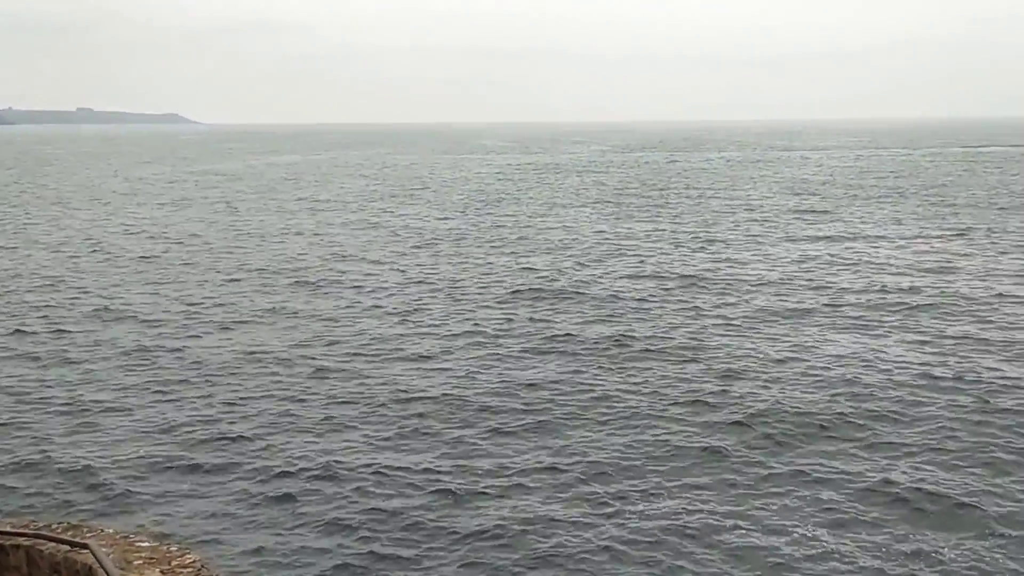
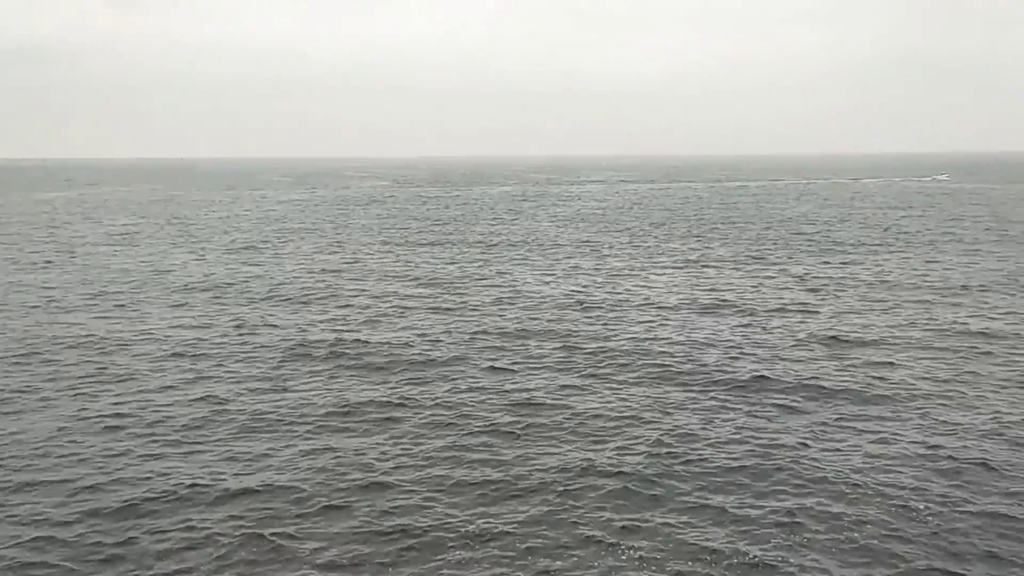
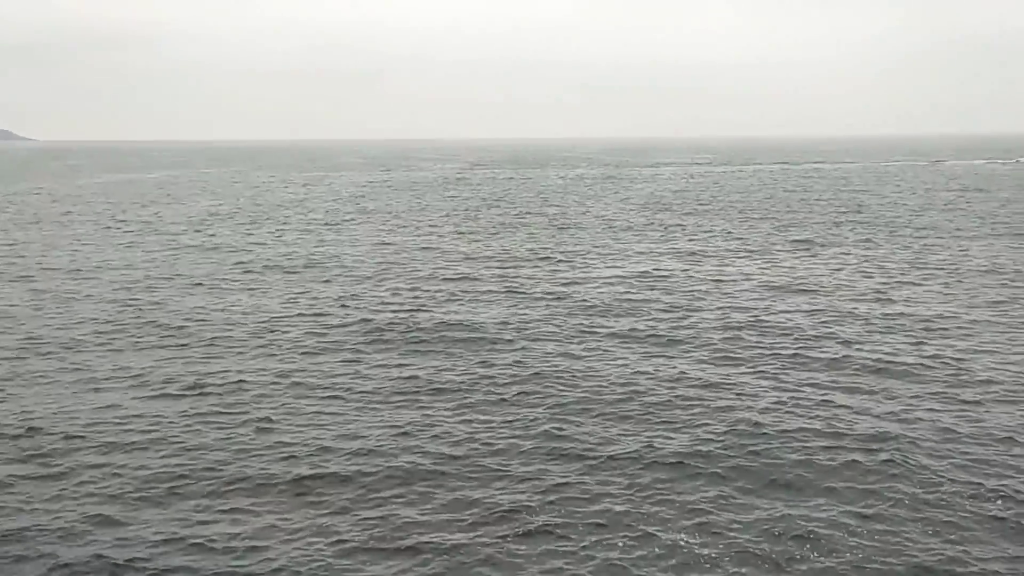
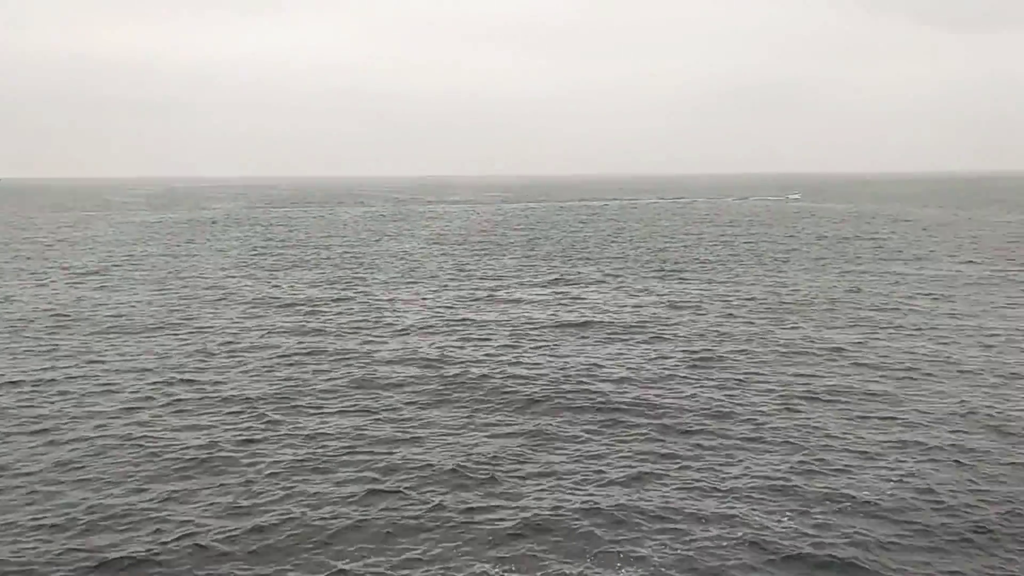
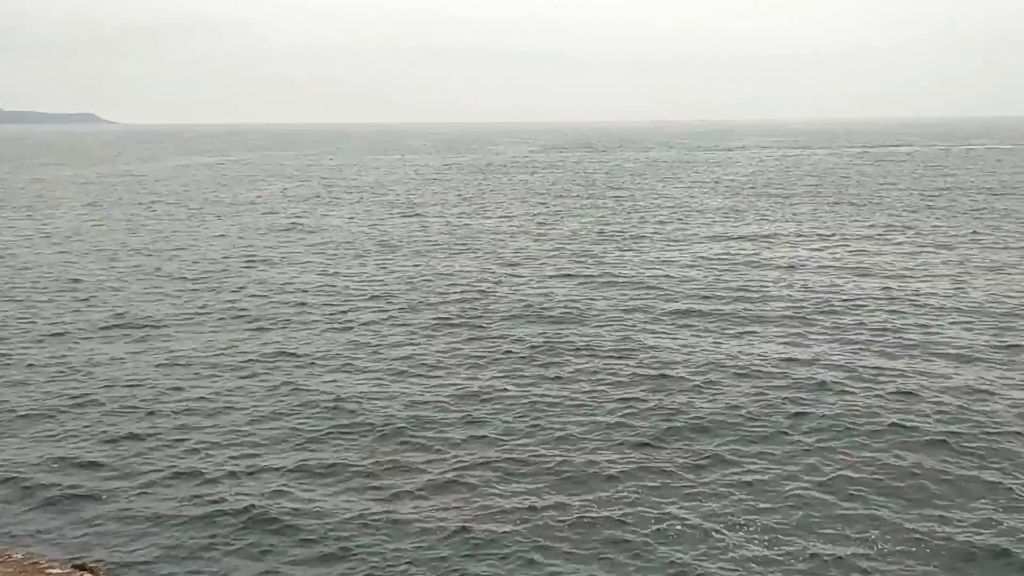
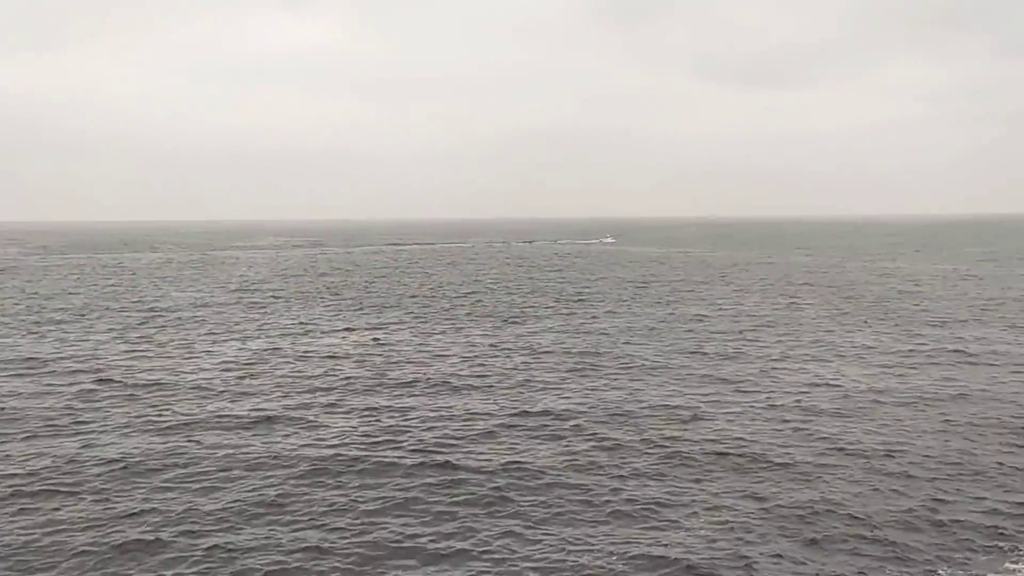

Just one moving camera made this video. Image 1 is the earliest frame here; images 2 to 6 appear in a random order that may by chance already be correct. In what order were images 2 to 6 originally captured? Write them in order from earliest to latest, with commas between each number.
5, 3, 2, 4, 6
